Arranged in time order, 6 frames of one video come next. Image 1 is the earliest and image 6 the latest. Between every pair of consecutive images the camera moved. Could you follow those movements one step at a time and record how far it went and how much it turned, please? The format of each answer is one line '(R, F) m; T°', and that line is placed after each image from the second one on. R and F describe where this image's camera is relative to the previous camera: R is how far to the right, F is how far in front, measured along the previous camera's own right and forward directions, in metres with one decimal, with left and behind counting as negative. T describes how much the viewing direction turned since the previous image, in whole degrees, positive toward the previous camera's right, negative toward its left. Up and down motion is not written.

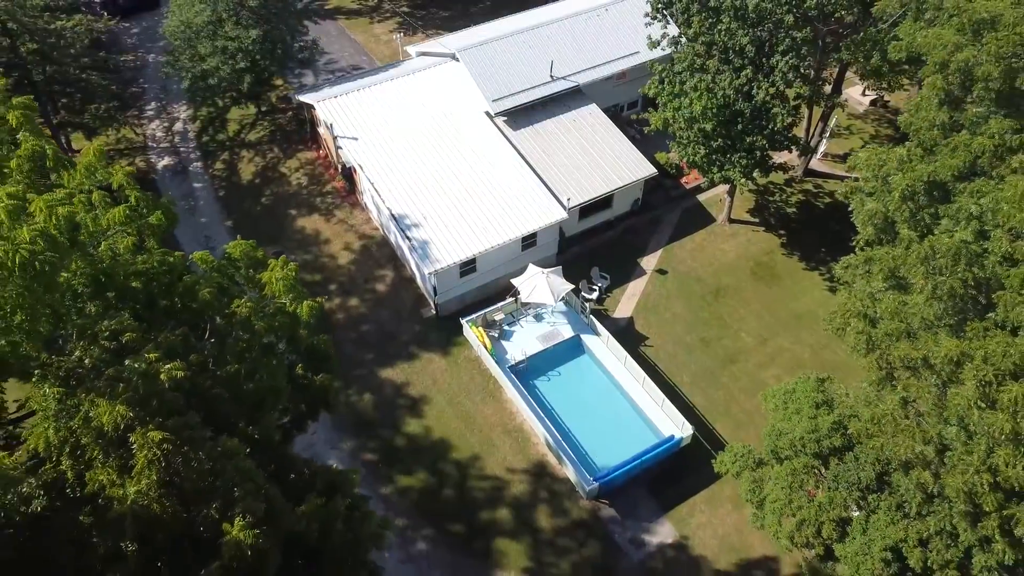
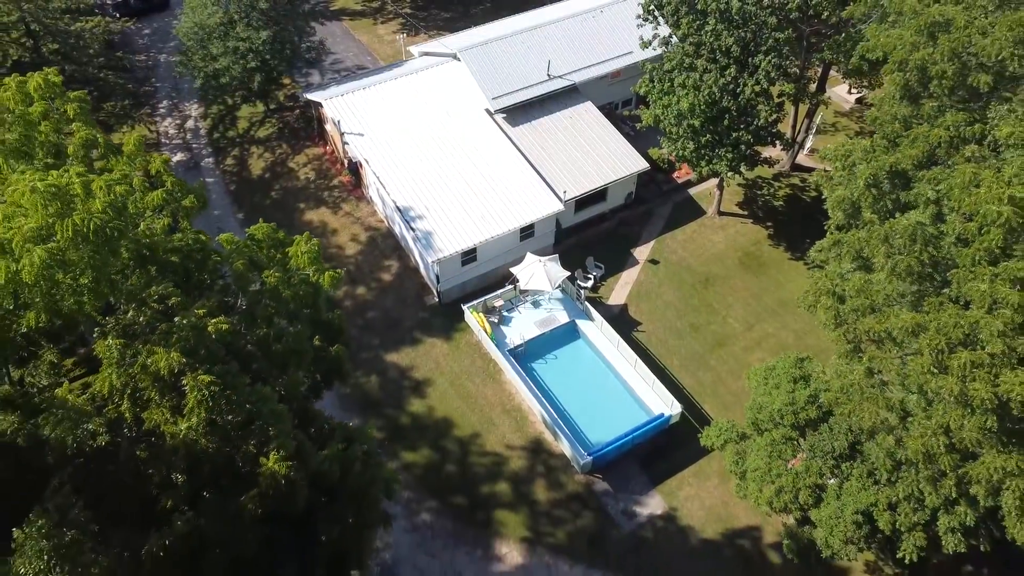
(0.0, -1.2) m; 0°
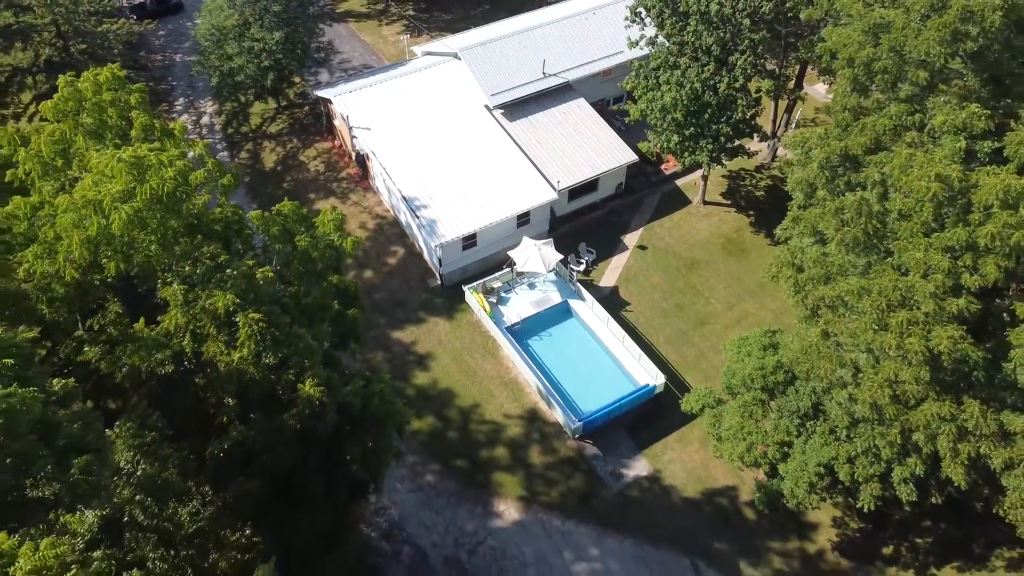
(+0.1, -1.8) m; 0°
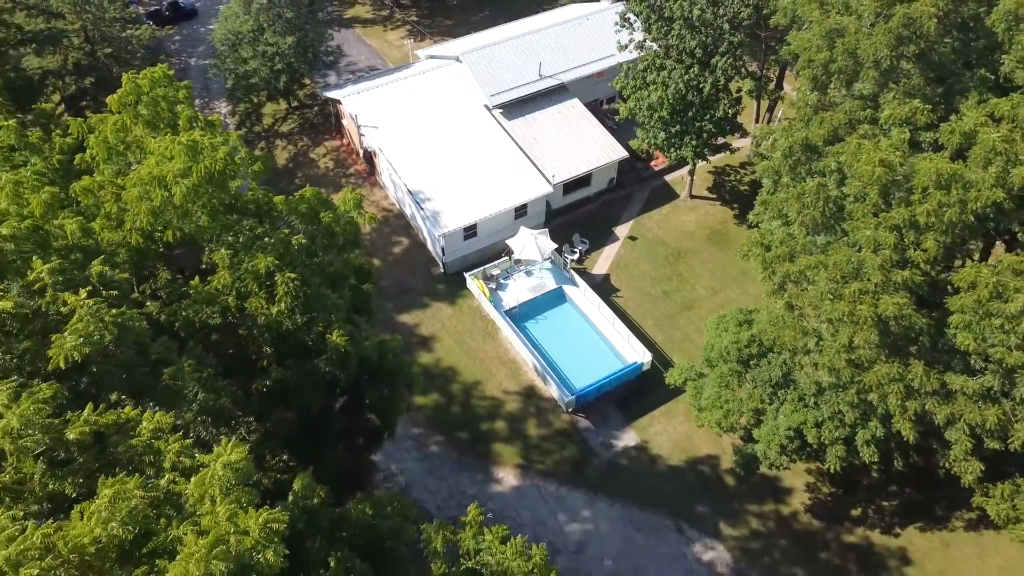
(+0.1, -1.8) m; 0°
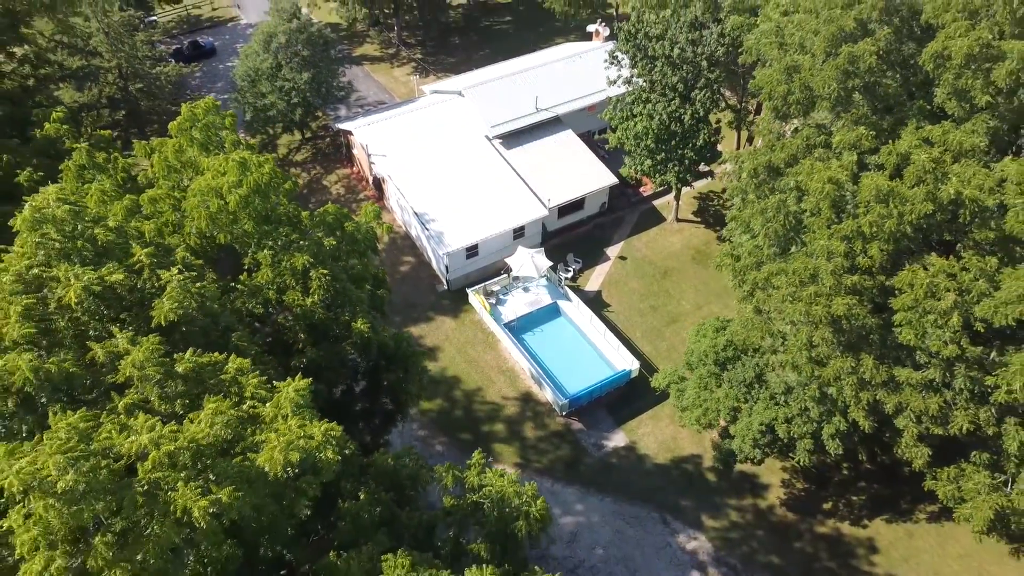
(0.0, -2.2) m; 0°
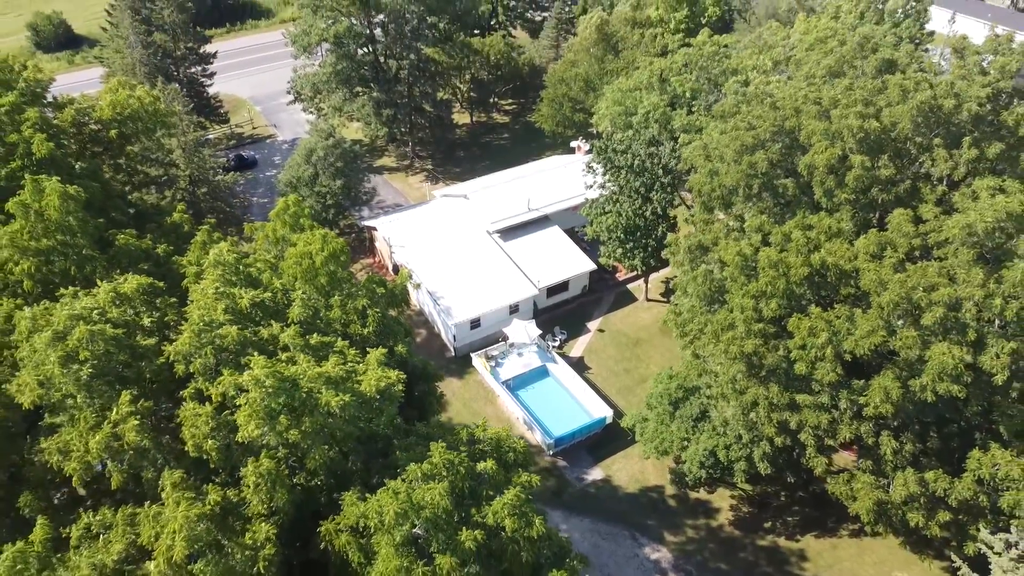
(+0.1, -6.2) m; 0°
